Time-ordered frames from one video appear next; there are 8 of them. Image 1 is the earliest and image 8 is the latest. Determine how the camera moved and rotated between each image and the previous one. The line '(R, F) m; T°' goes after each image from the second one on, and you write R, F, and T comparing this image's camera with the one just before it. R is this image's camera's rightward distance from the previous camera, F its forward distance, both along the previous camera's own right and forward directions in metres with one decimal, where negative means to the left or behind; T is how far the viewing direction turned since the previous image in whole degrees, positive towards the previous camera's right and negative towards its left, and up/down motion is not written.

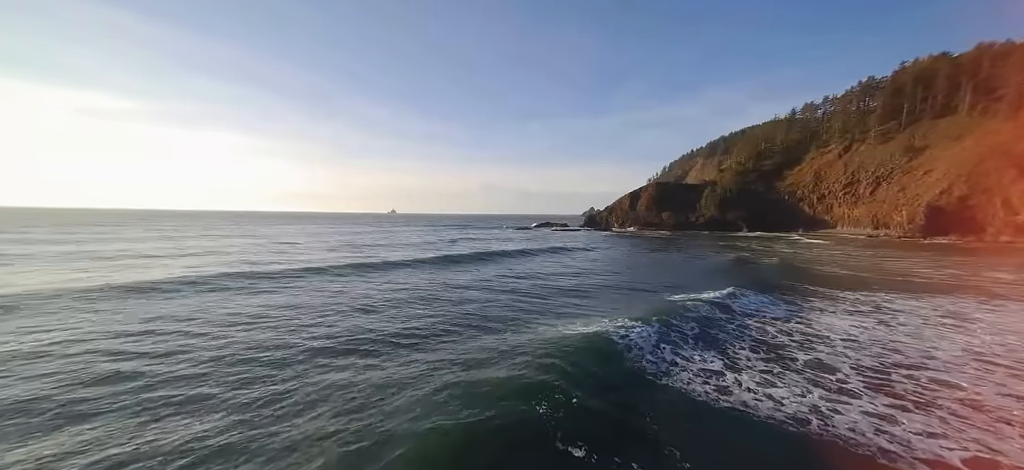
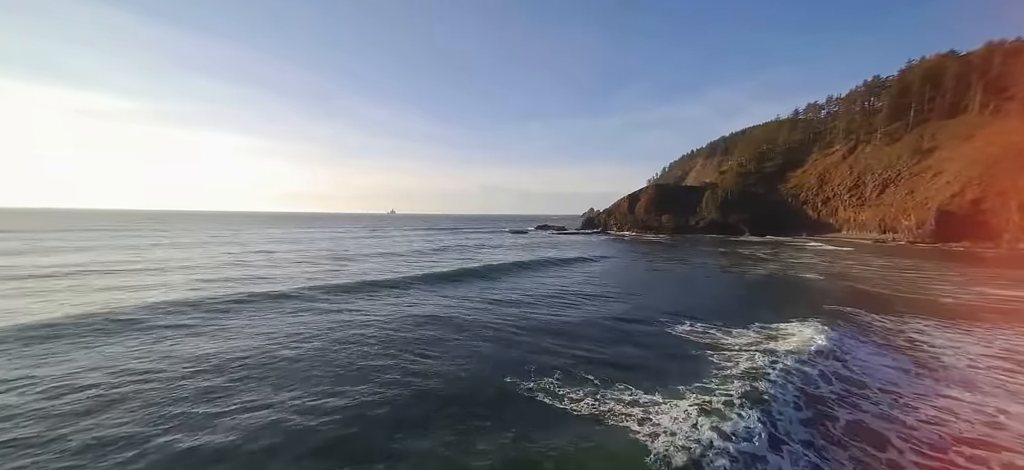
(+1.0, +2.3) m; 0°
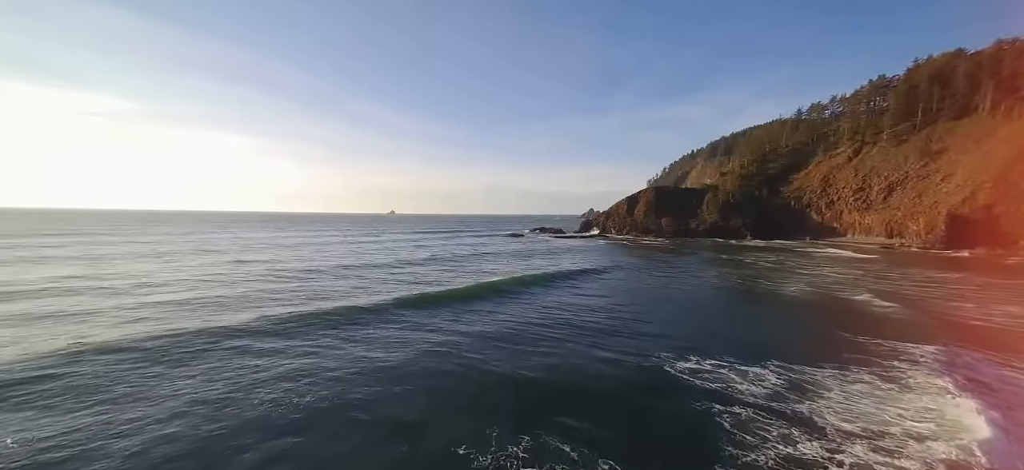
(+0.8, +2.2) m; 0°
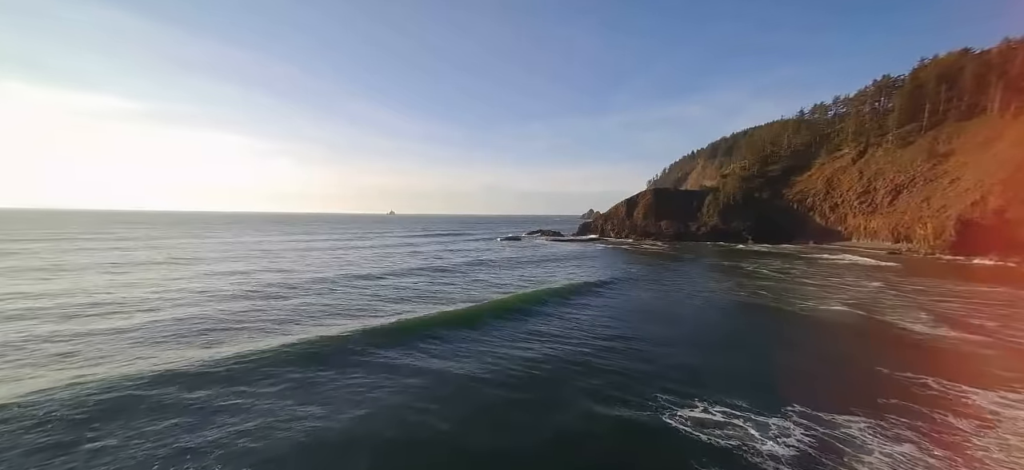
(+0.7, +1.8) m; 0°
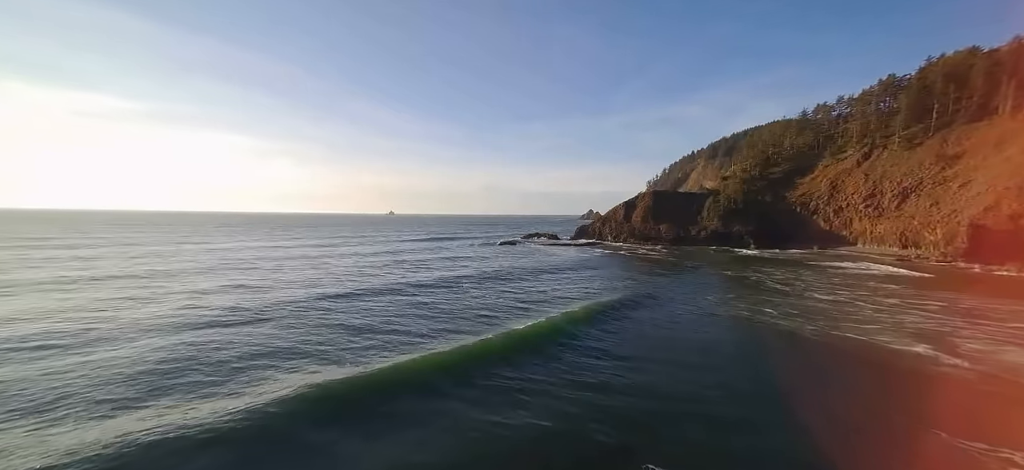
(+1.0, +2.3) m; 0°
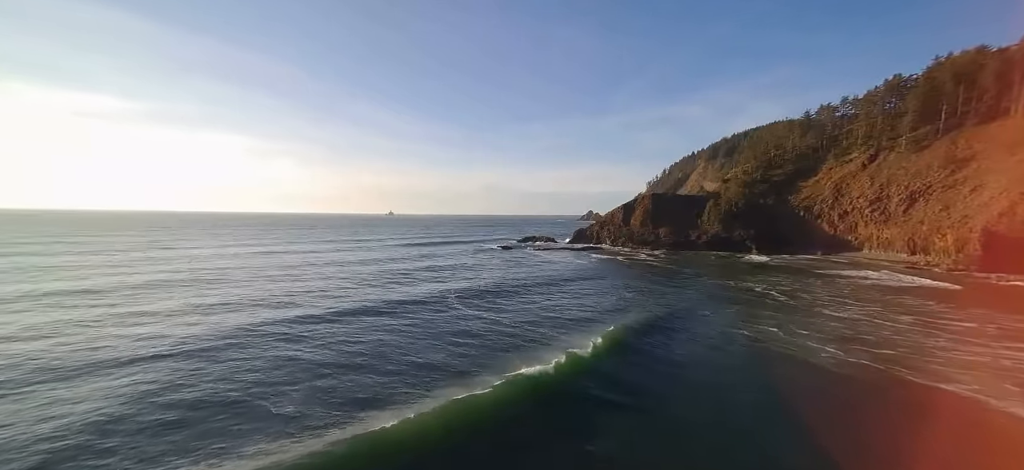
(+0.9, +2.2) m; 0°
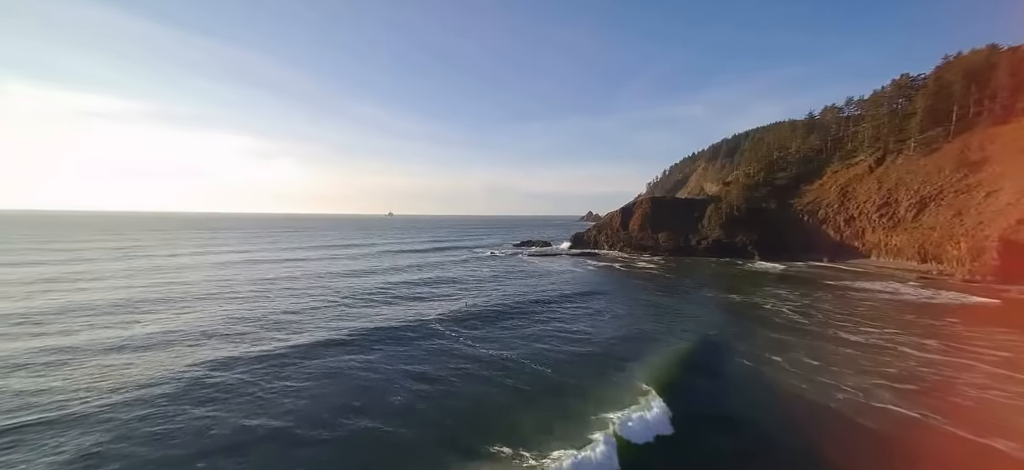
(+1.1, +2.6) m; 0°
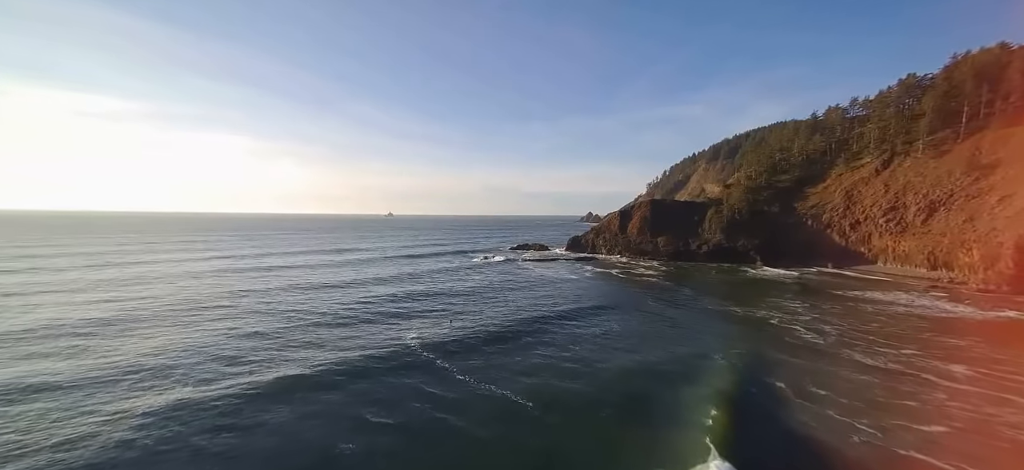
(+0.9, +2.1) m; 0°
